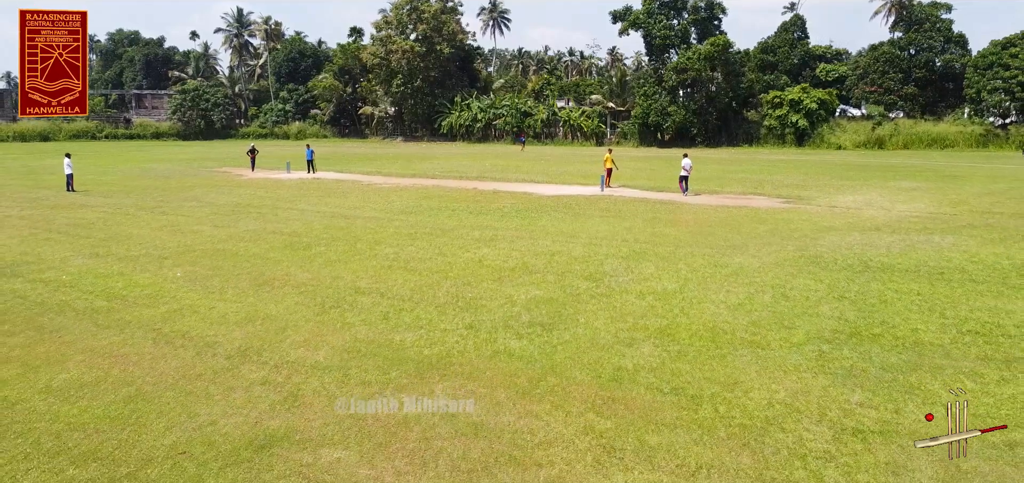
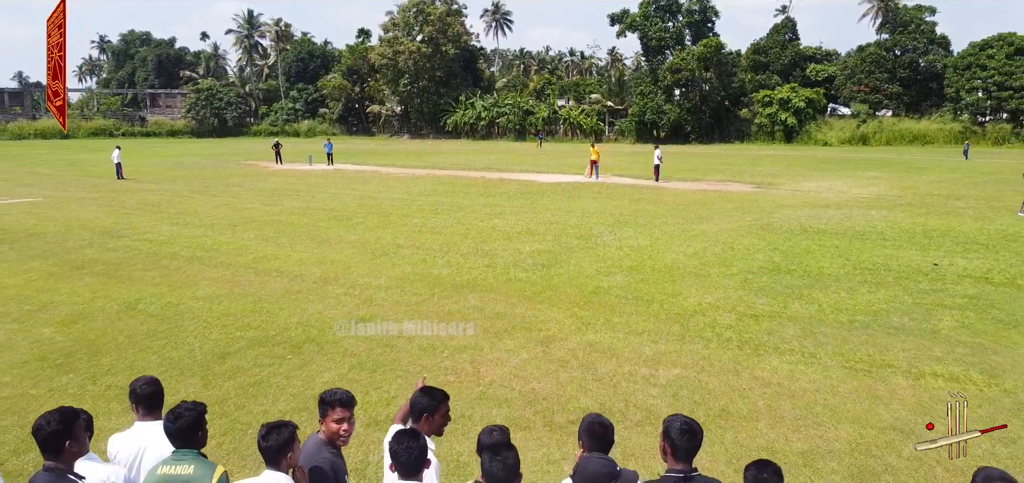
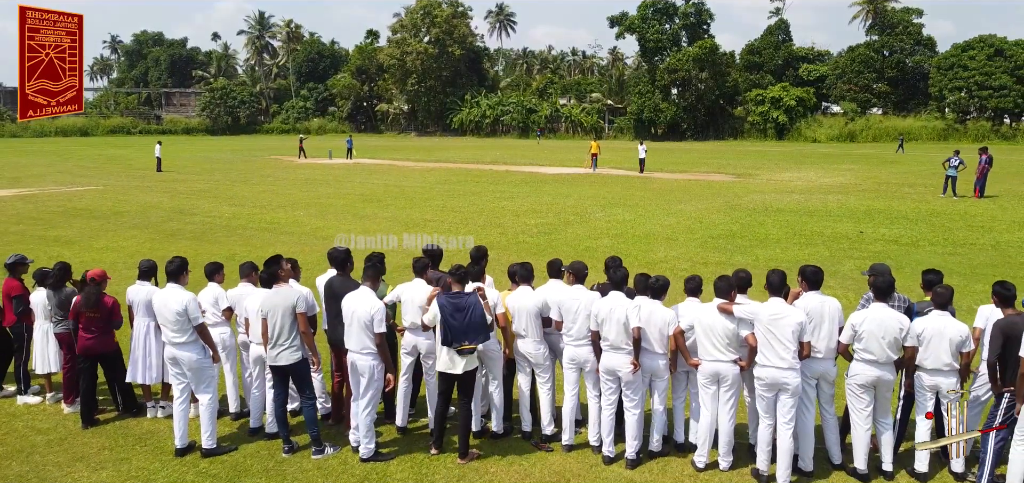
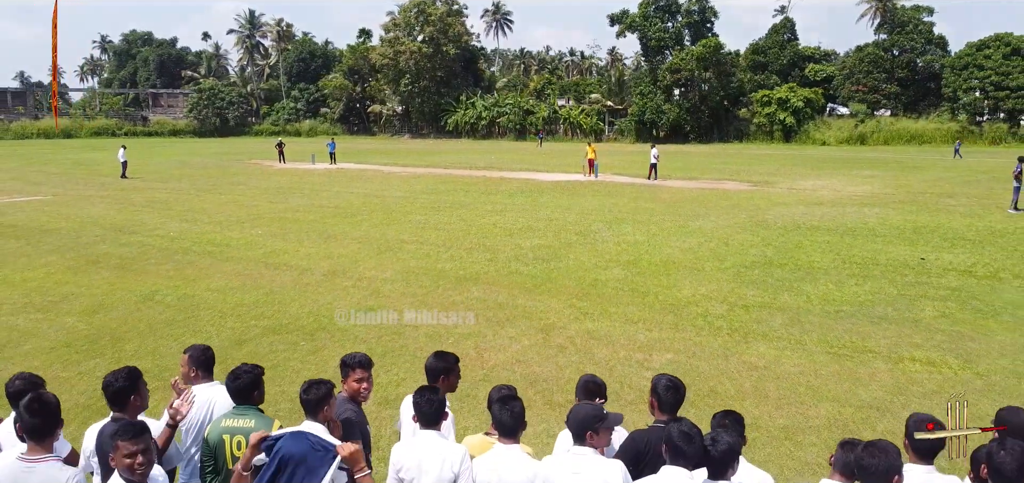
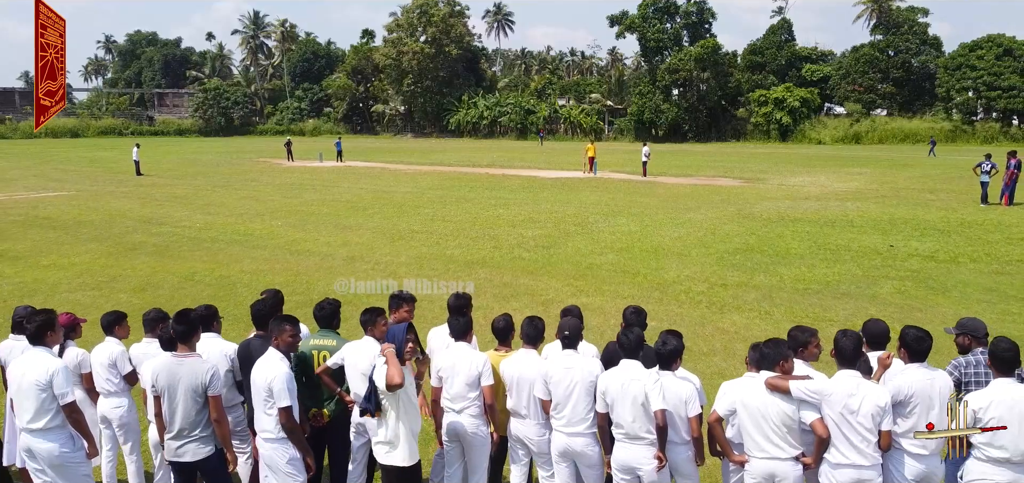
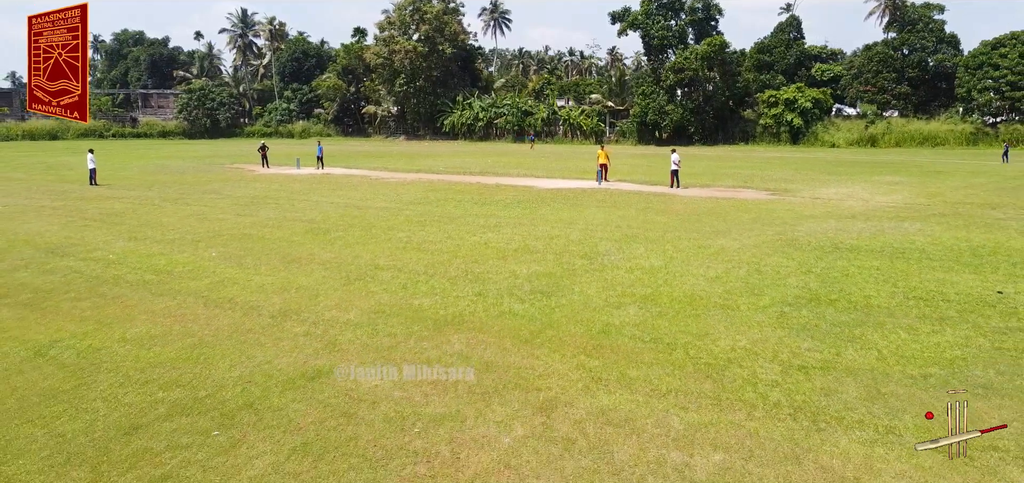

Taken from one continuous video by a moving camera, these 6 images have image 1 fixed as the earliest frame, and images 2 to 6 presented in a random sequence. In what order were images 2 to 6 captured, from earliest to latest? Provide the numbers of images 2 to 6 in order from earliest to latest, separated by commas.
6, 2, 4, 5, 3
